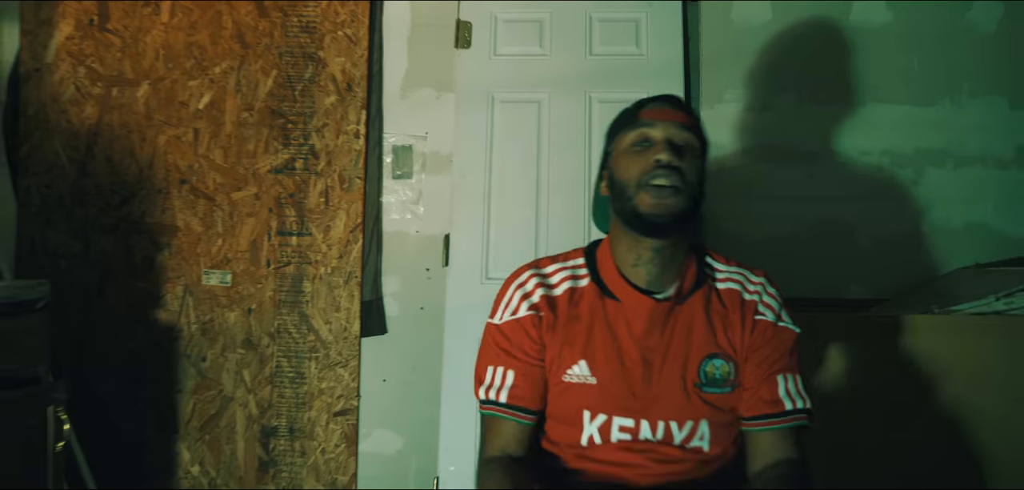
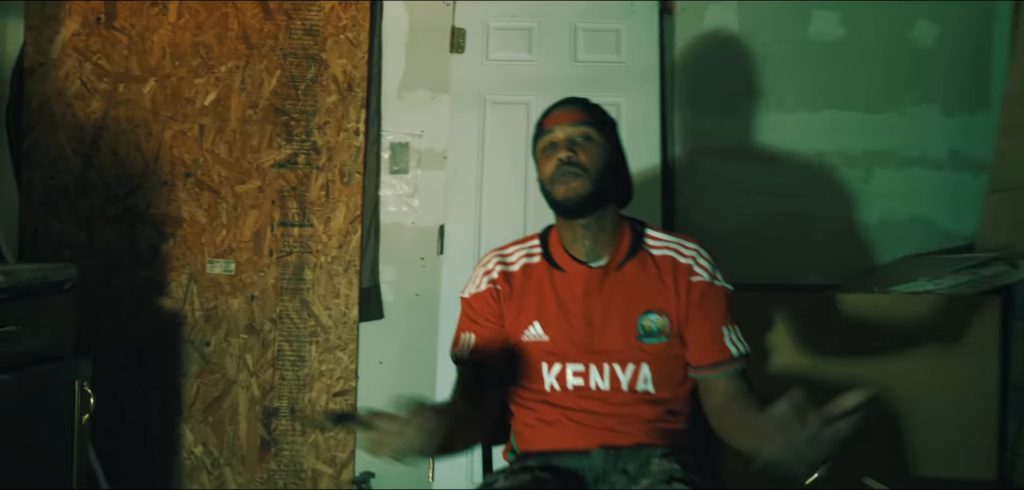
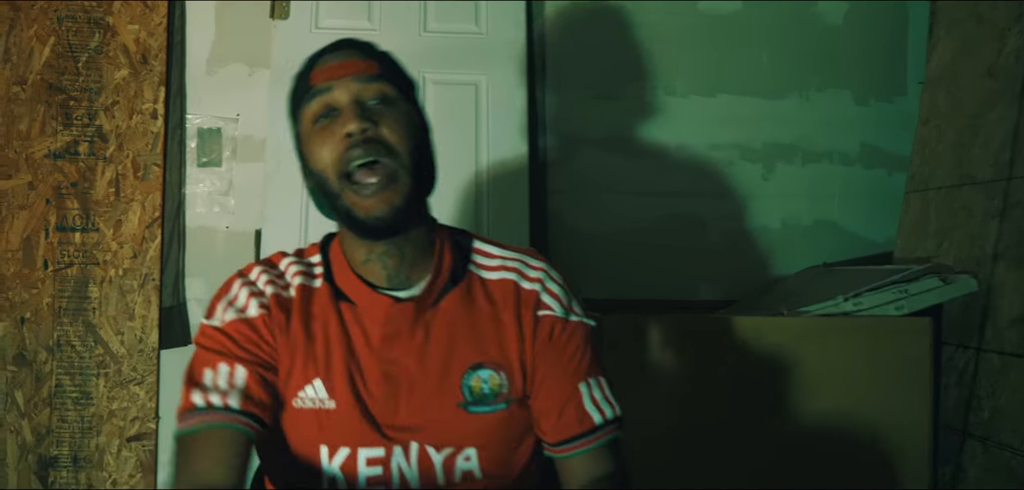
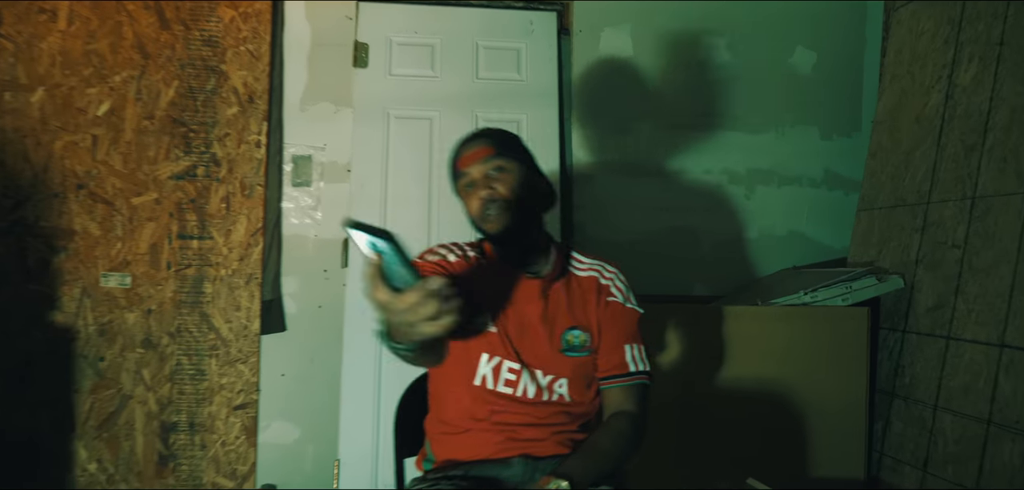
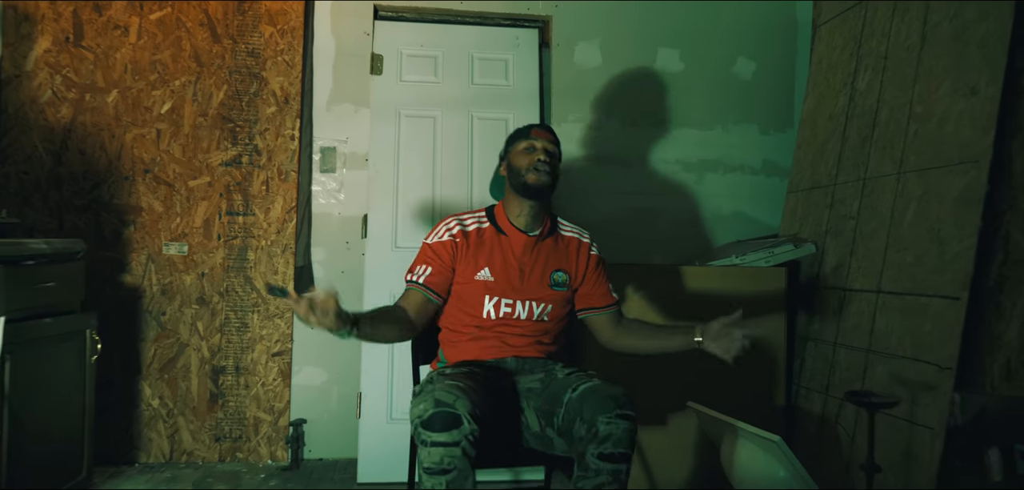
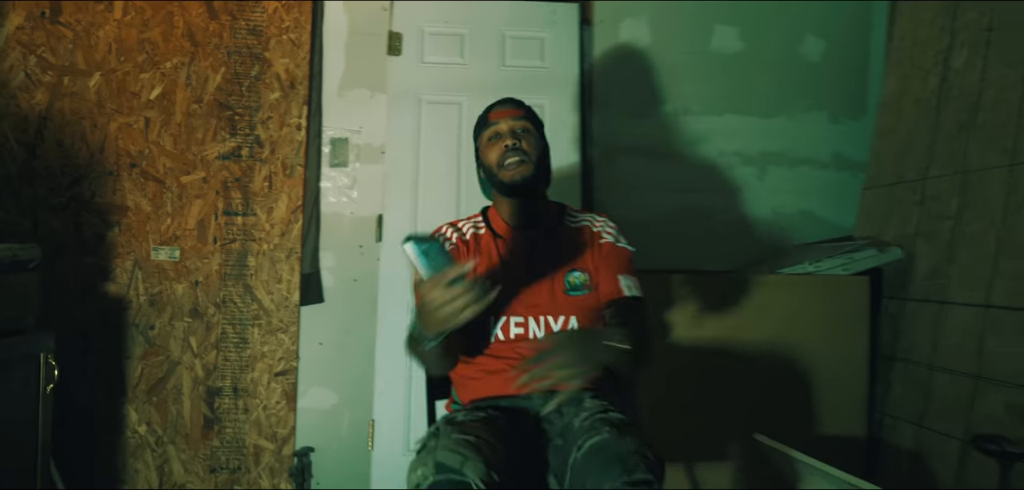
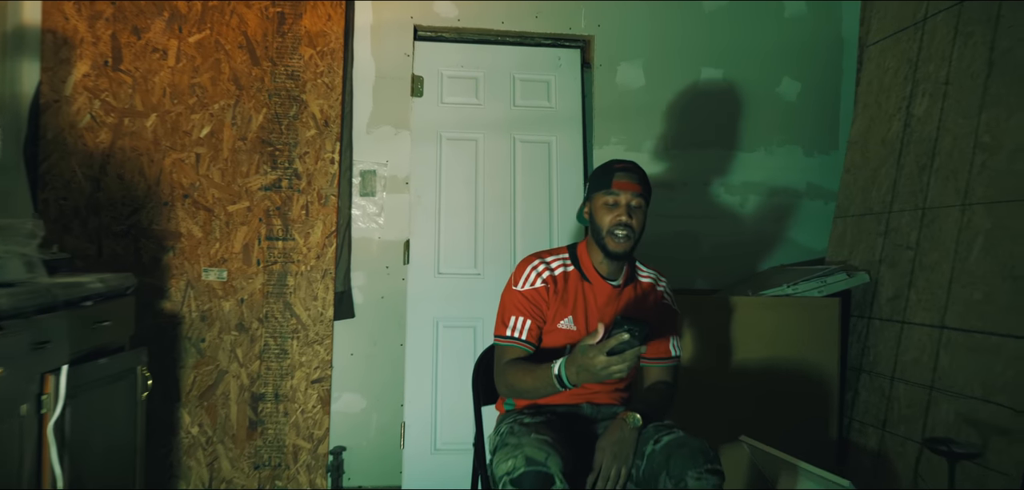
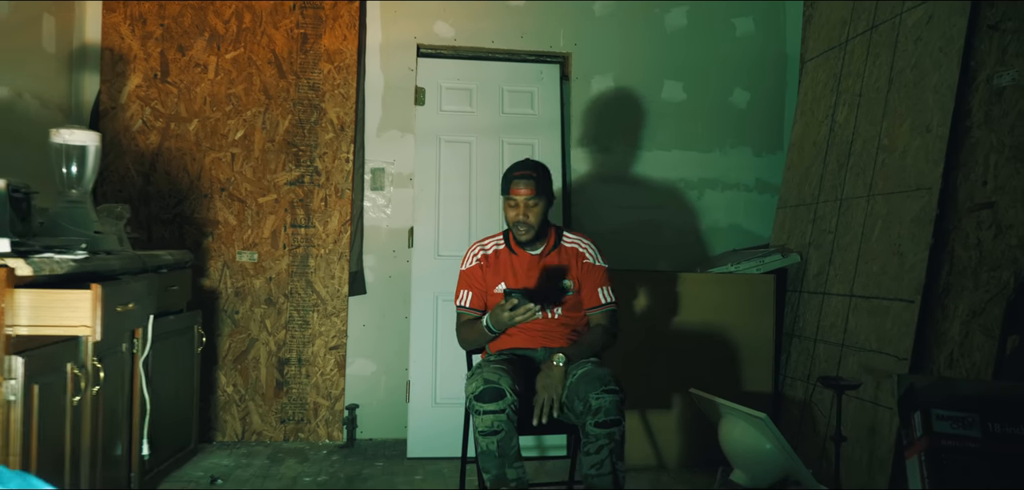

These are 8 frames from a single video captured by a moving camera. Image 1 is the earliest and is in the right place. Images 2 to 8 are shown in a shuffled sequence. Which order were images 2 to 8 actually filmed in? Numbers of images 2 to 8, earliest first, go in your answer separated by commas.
2, 6, 5, 8, 7, 4, 3
